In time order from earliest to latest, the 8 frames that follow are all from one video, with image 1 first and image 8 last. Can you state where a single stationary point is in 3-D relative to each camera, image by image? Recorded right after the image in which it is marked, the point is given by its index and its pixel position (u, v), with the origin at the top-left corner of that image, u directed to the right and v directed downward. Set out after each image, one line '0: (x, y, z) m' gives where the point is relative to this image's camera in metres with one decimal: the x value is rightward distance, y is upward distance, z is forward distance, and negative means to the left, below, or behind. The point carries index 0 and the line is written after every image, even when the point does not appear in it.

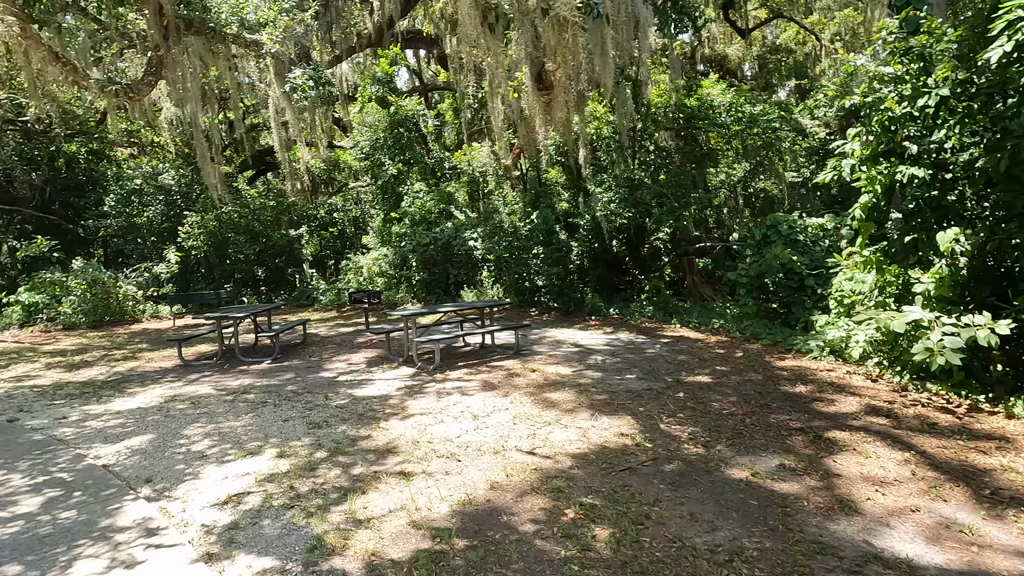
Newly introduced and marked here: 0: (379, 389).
0: (-1.5, -1.1, +6.1) m
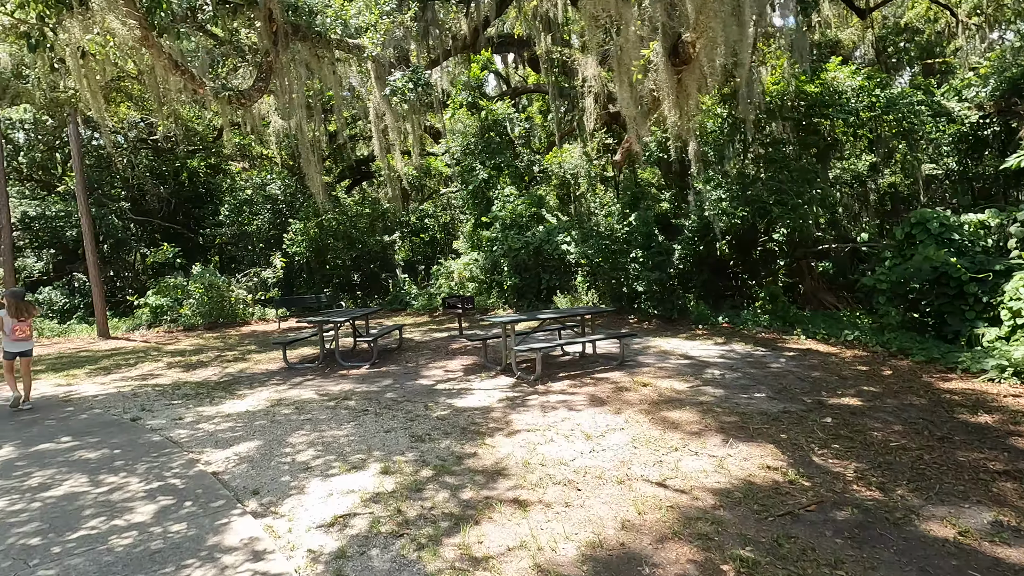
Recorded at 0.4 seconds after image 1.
0: (-0.3, -1.2, +5.8) m
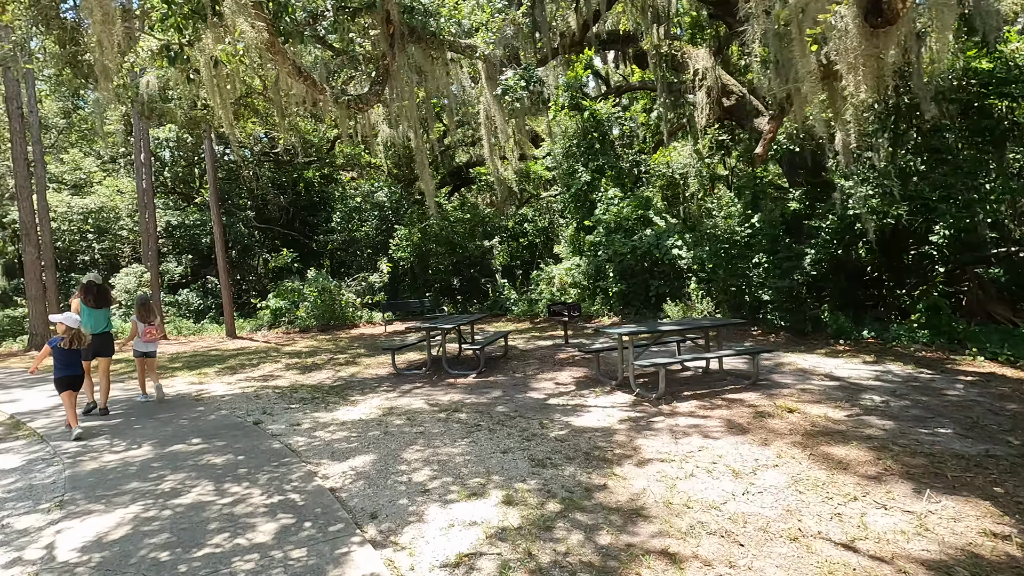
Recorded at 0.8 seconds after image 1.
0: (+0.8, -1.3, +5.4) m
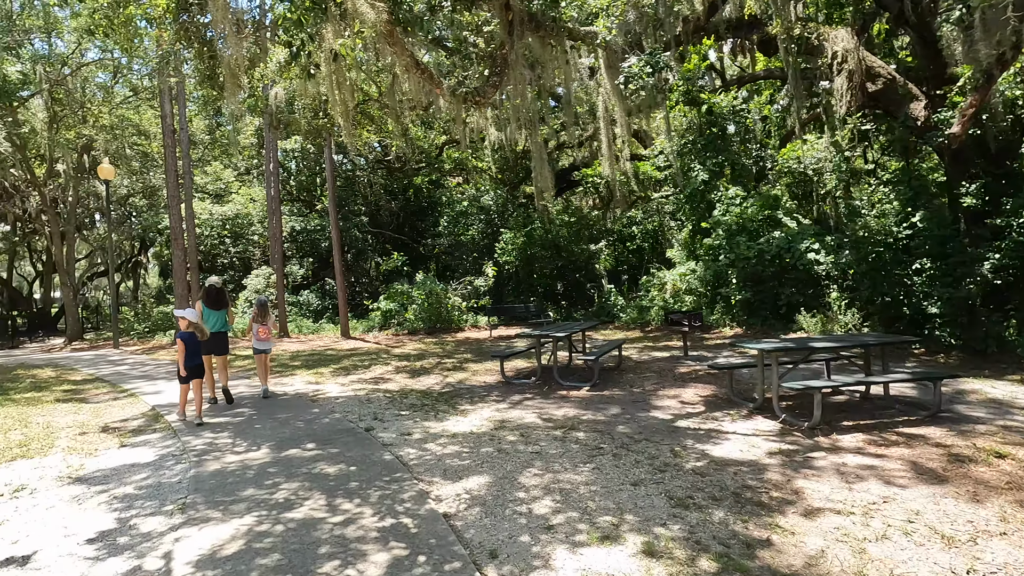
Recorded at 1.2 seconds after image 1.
0: (+1.9, -1.4, +4.6) m
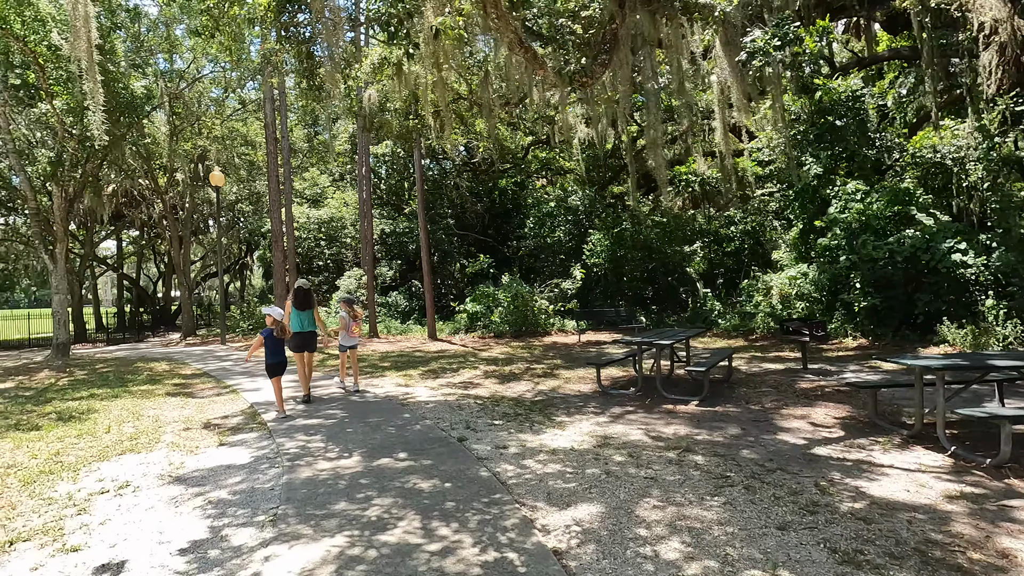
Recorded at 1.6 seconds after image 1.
0: (+2.7, -1.4, +3.8) m
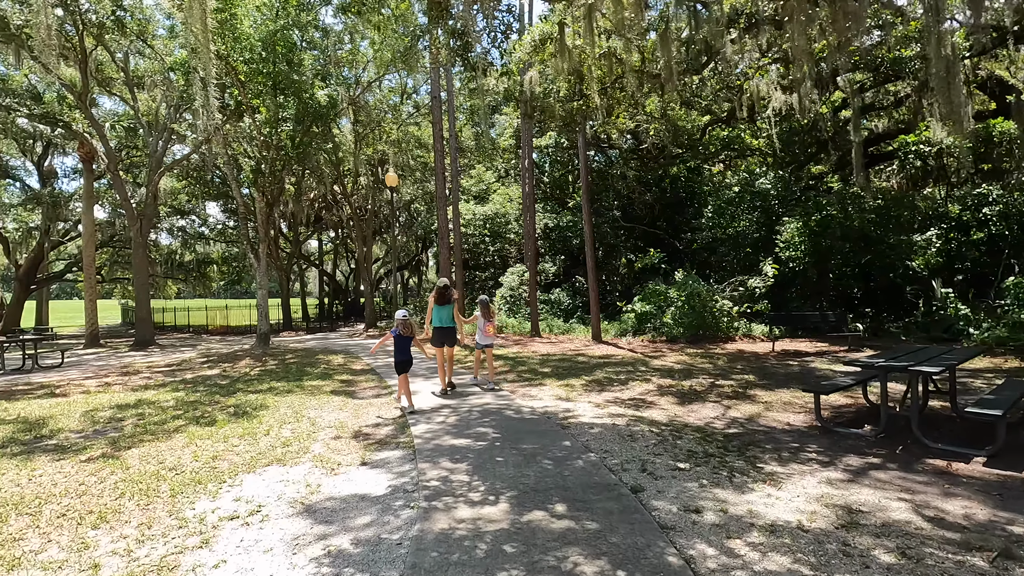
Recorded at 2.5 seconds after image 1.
0: (+3.6, -1.5, +1.7) m
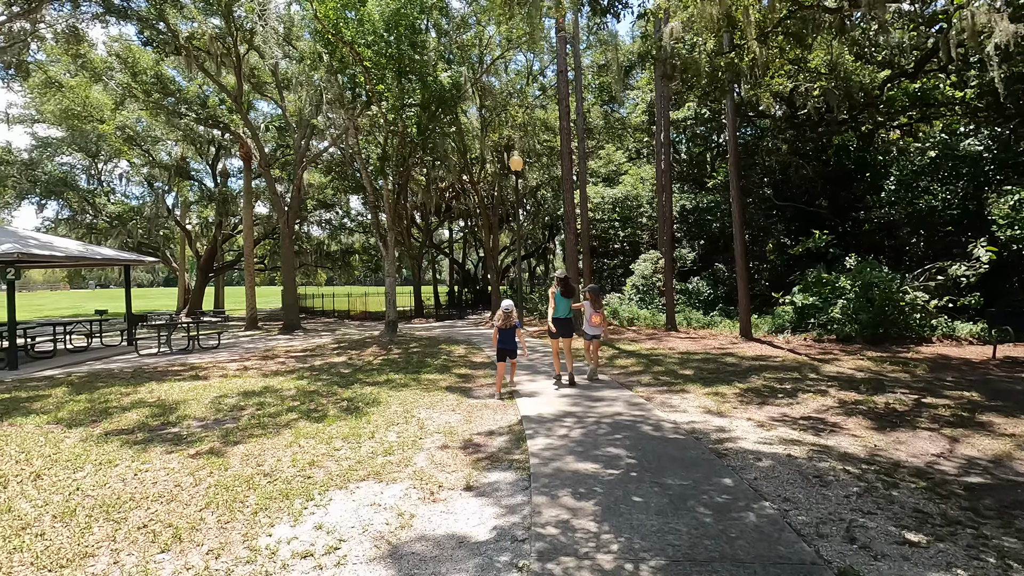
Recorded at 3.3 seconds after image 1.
0: (+3.7, -1.5, -0.2) m
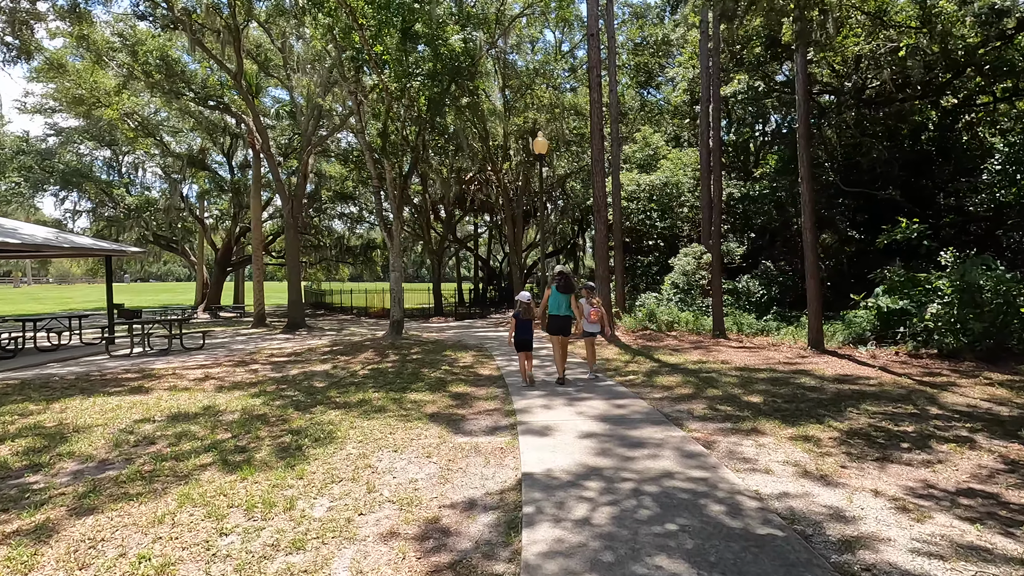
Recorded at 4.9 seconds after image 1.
0: (+3.3, -1.5, -2.2) m
